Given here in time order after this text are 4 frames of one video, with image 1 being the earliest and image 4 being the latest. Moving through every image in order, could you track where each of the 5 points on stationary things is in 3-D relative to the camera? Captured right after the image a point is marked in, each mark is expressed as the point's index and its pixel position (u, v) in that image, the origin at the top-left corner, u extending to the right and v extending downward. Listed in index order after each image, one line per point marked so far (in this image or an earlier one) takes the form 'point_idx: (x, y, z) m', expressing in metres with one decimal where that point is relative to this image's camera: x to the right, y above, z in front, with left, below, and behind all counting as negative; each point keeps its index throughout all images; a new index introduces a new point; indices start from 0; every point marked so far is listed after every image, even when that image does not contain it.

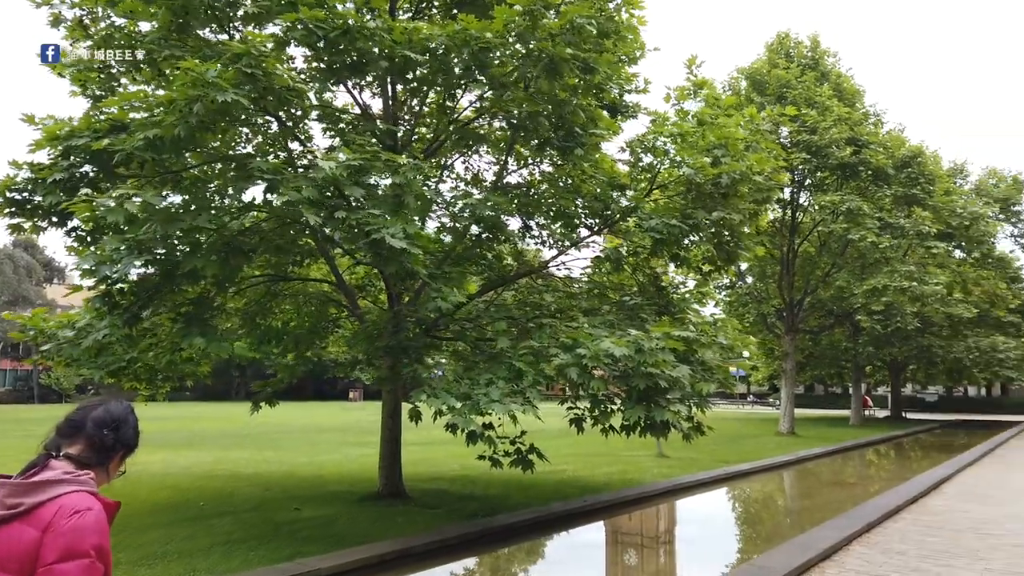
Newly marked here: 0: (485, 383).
0: (-0.3, -0.9, +7.2) m
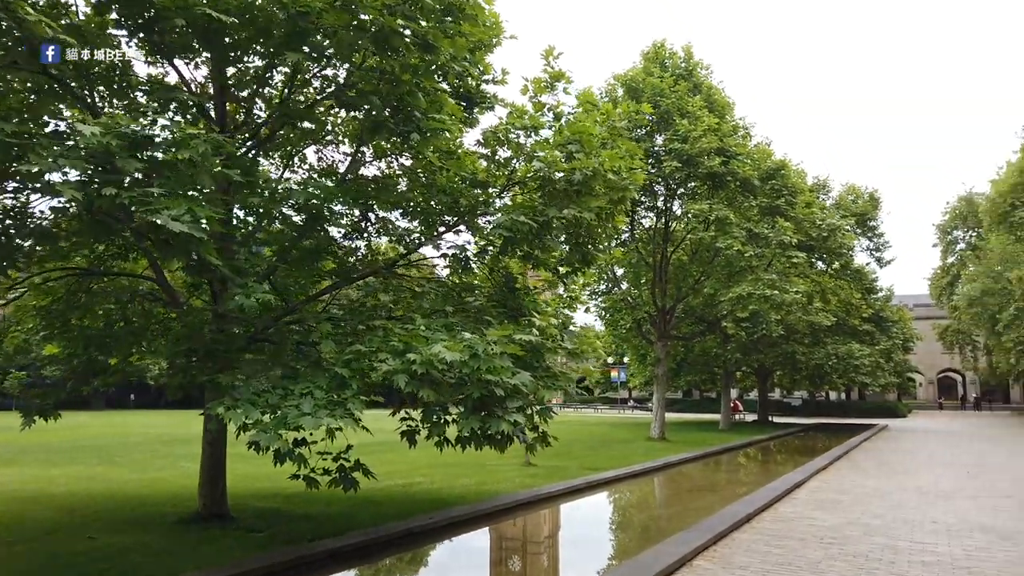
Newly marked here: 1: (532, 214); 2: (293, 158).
0: (-1.8, -0.9, +6.4) m
1: (+0.2, +0.8, +8.7) m
2: (-3.3, +2.0, +11.5) m
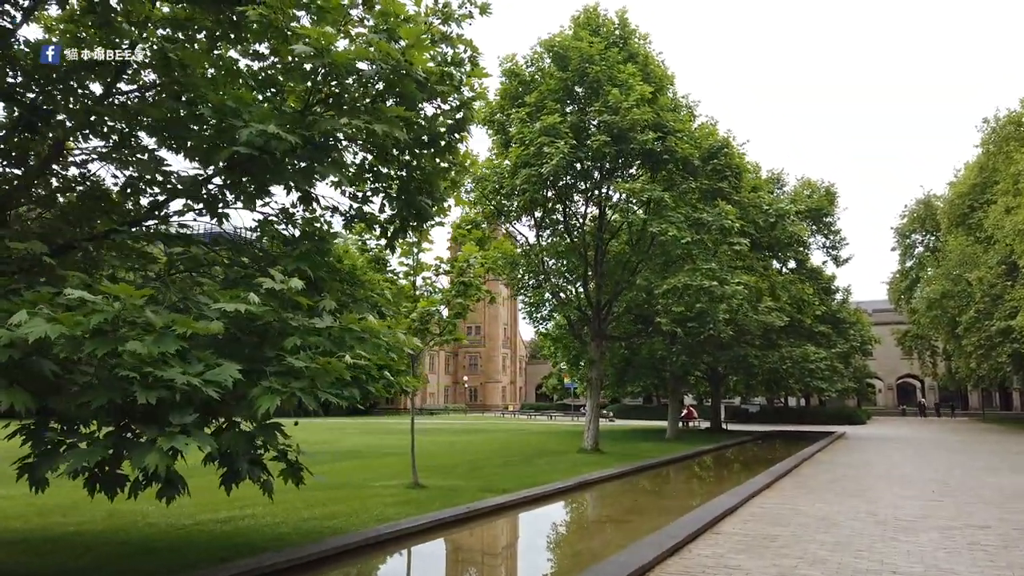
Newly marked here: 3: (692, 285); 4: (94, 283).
0: (-3.4, -0.5, +3.5) m
1: (-1.5, +1.2, +5.9) m
2: (-5.1, +2.3, +8.6) m
3: (+4.5, 0.0, +18.8) m
4: (-2.4, 0.0, +4.4) m
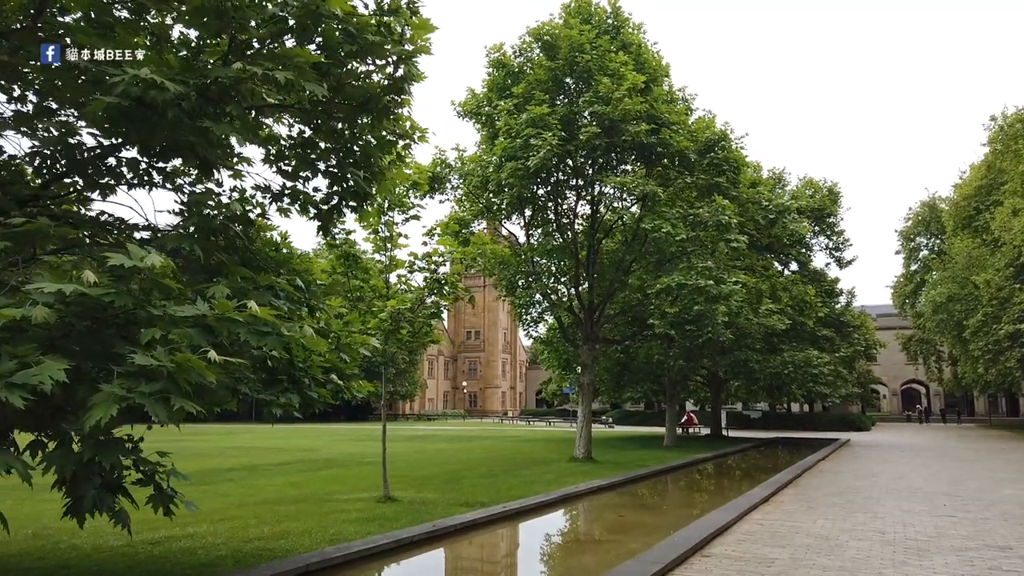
0: (-3.8, -0.4, +2.5) m
1: (-1.9, +1.3, +4.9) m
2: (-5.5, +2.4, +7.6) m
3: (+4.1, +0.1, +17.8) m
4: (-2.8, +0.1, +3.4) m
